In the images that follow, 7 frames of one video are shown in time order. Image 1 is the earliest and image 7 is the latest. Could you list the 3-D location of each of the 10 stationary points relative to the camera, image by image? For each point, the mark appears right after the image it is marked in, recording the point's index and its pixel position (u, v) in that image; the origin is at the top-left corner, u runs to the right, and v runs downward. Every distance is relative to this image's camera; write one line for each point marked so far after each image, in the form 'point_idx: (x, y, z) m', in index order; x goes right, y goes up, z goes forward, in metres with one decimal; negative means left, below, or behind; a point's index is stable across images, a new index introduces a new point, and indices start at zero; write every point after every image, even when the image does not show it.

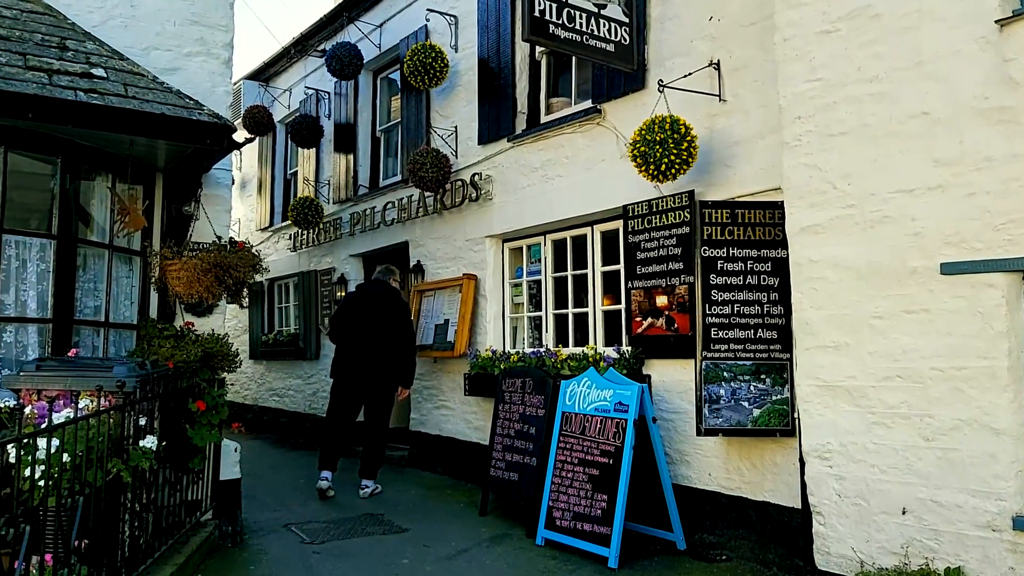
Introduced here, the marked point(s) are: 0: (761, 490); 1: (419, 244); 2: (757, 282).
0: (+1.5, -1.2, +4.6) m
1: (-1.0, +0.5, +8.0) m
2: (+1.5, 0.0, +4.6) m
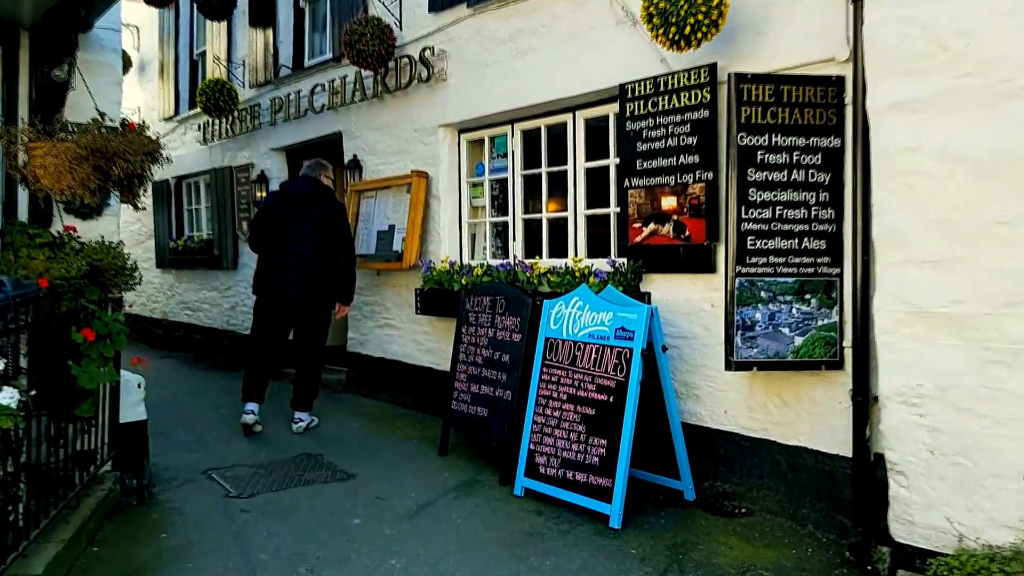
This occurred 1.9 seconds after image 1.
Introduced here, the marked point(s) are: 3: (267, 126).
0: (+1.4, -0.7, +3.8) m
1: (-1.4, +1.4, +6.7) m
2: (+1.4, +0.5, +3.6) m
3: (-2.6, +1.7, +7.8) m
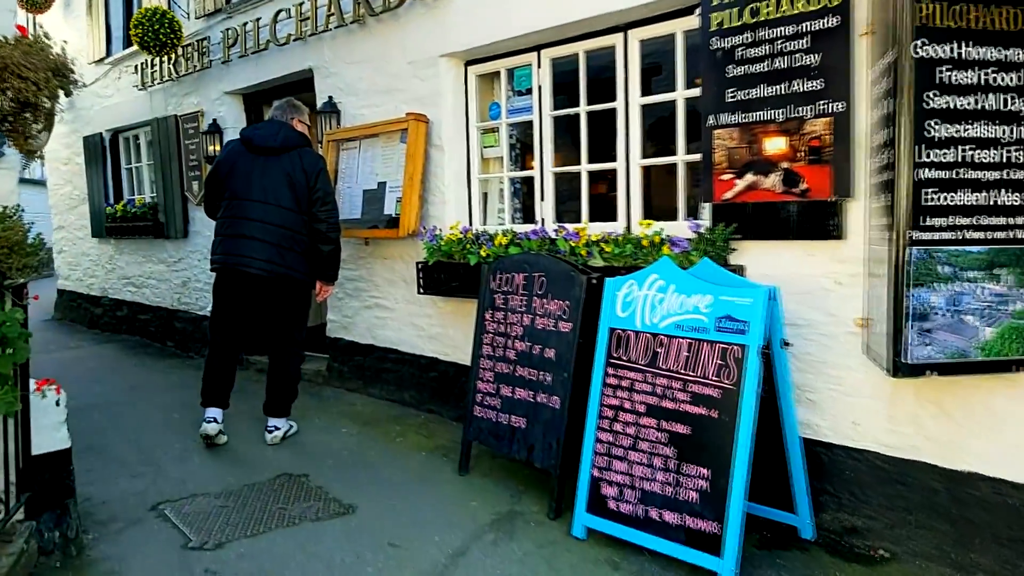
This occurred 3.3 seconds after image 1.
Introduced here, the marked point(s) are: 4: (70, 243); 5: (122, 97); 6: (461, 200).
0: (+1.7, -0.6, +2.8) m
1: (-1.3, +1.6, +5.5) m
2: (+1.7, +0.6, +2.6) m
3: (-2.5, +1.9, +6.5) m
4: (-5.5, +0.6, +9.2) m
5: (-4.2, +2.0, +8.0) m
6: (-0.3, +0.6, +4.8) m
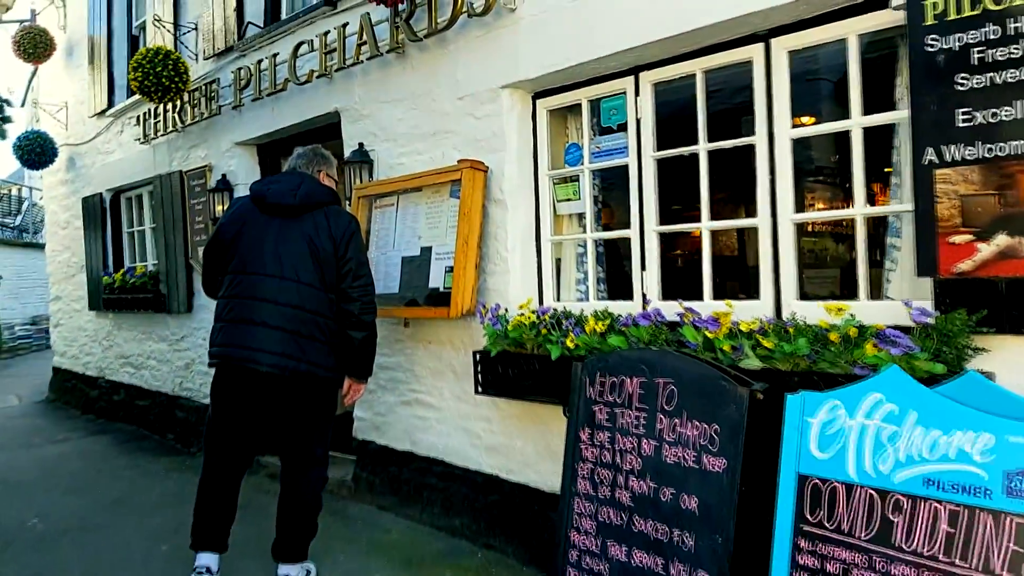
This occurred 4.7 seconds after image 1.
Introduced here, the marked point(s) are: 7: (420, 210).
0: (+2.1, -0.9, +1.6) m
1: (-0.9, +1.0, +4.5) m
2: (+2.0, +0.3, +1.4) m
3: (-2.1, +1.3, +5.5) m
4: (-4.9, -0.3, +8.3) m
5: (-3.7, +1.3, +7.1) m
6: (+0.1, +0.1, +3.7) m
7: (-0.5, +0.4, +4.0) m
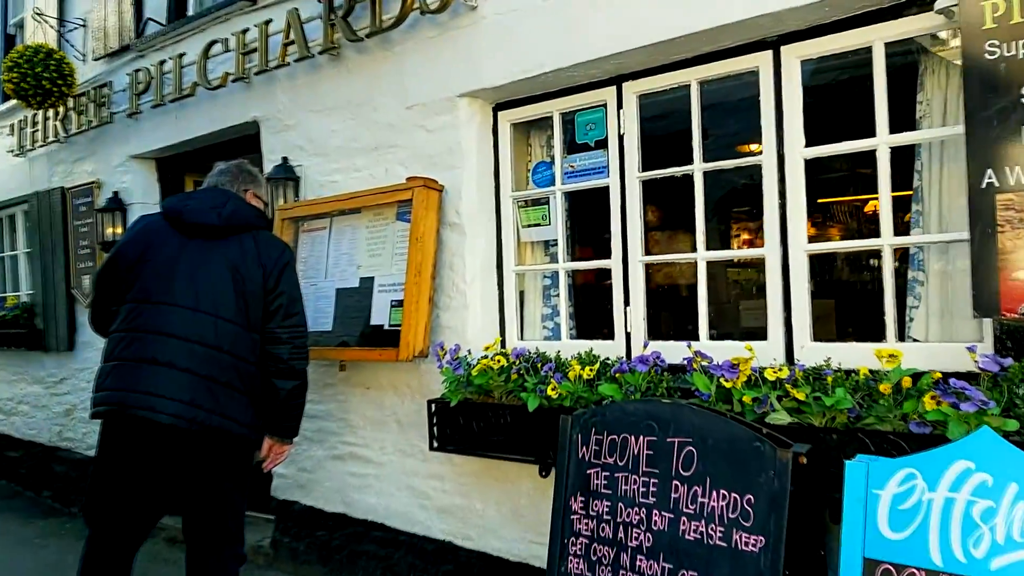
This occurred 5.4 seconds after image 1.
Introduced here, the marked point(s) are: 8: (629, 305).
0: (+2.2, -1.0, +1.4) m
1: (-1.2, +0.9, +3.9) m
2: (+2.1, +0.3, +1.2) m
3: (-2.5, +1.1, +4.8) m
4: (-5.6, -0.6, +7.1) m
5: (-4.3, +1.0, +6.2) m
6: (-0.1, -0.1, +3.2) m
7: (-0.7, +0.2, +3.5) m
8: (+0.5, -0.1, +2.9) m
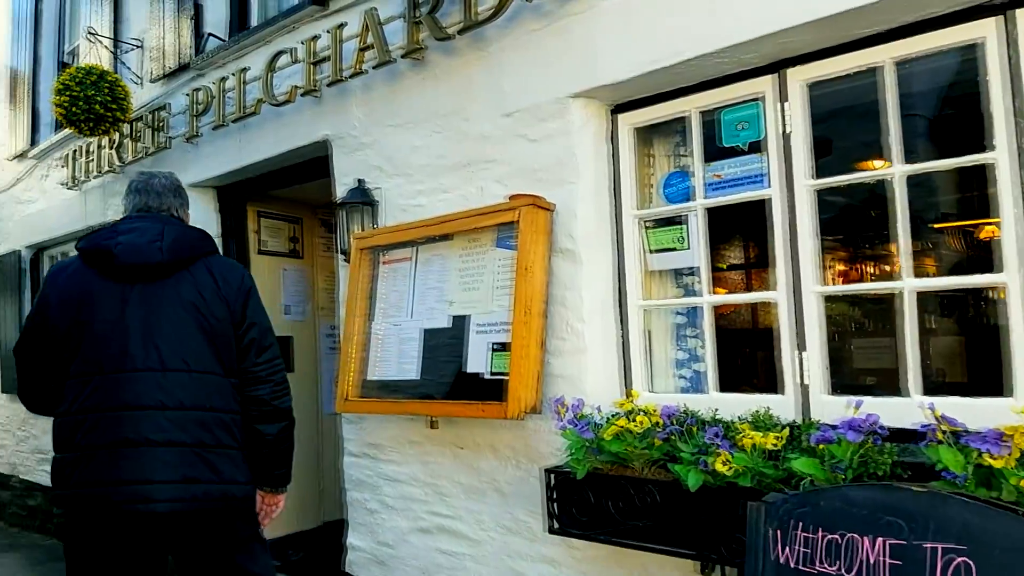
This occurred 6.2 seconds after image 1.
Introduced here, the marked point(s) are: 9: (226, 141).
0: (+2.5, -1.0, +0.6) m
1: (-0.7, +0.7, +3.4) m
2: (+2.4, +0.2, +0.5) m
3: (-1.9, +0.8, +4.4) m
4: (-4.9, -1.0, +6.8) m
5: (-3.6, +0.7, +5.9) m
6: (+0.4, -0.2, +2.7) m
7: (-0.2, +0.1, +2.9) m
8: (+0.9, -0.2, +2.3) m
9: (-1.5, +0.8, +4.1) m
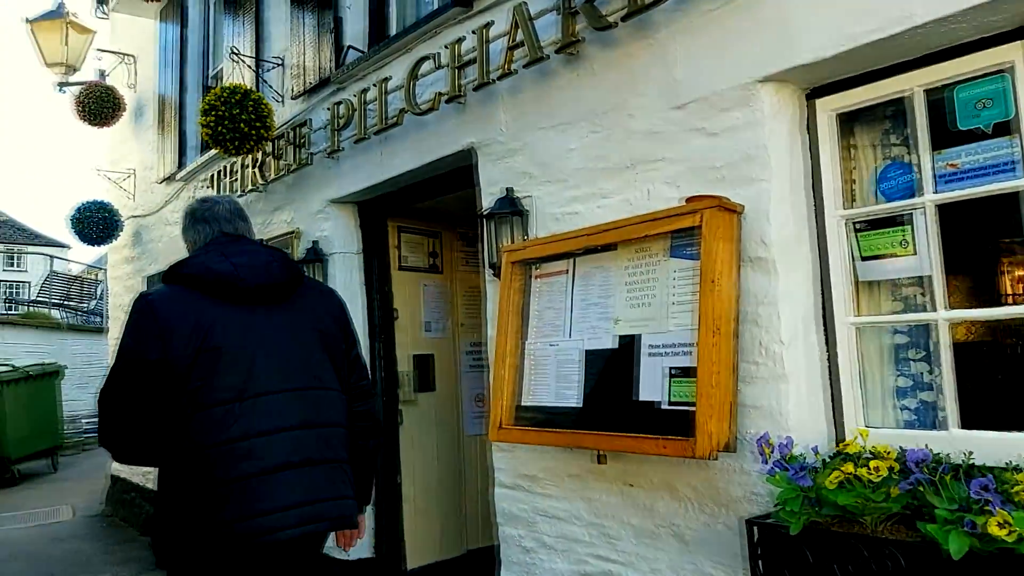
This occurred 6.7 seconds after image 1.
0: (+2.7, -1.0, -0.1) m
1: (0.0, +0.6, +3.2) m
2: (+2.6, +0.3, -0.1) m
3: (-1.1, +0.7, +4.4) m
4: (-3.7, -1.2, +7.2) m
5: (-2.6, +0.5, +6.1) m
6: (+0.9, -0.2, +2.3) m
7: (+0.4, 0.0, +2.6) m
8: (+1.4, -0.2, +1.8) m
9: (-0.8, +0.7, +4.0) m
